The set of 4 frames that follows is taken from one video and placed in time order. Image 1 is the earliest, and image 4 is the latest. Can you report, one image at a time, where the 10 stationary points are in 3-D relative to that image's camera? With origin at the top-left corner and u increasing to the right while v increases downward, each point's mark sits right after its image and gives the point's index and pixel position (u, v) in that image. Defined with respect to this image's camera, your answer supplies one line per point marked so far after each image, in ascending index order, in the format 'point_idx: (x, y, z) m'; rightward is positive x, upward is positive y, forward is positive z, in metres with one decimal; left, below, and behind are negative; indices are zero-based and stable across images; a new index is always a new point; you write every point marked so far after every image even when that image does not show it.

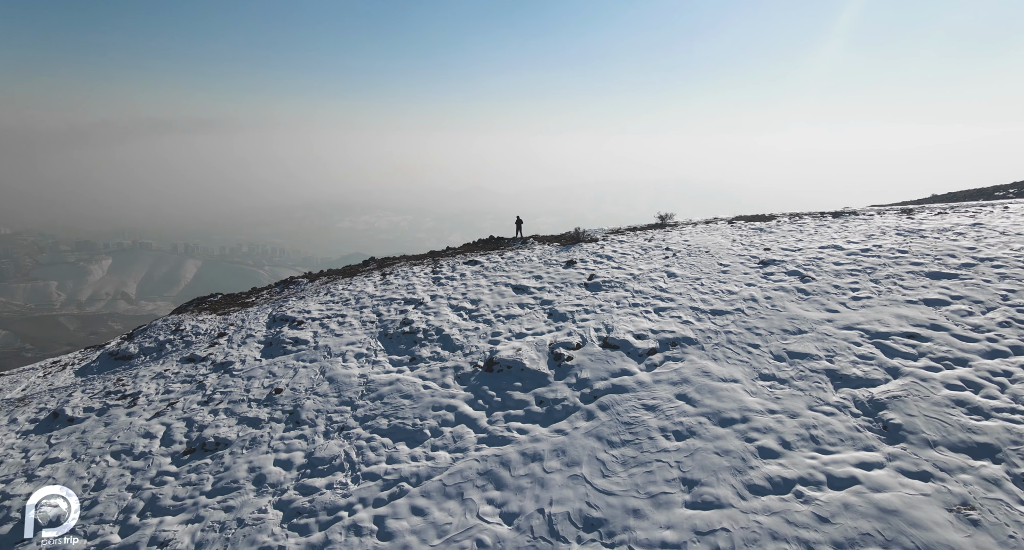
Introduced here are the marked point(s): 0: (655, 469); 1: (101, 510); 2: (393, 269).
0: (+1.9, -2.5, +7.2) m
1: (-5.7, -3.2, +7.7) m
2: (-3.1, +0.1, +14.6) m
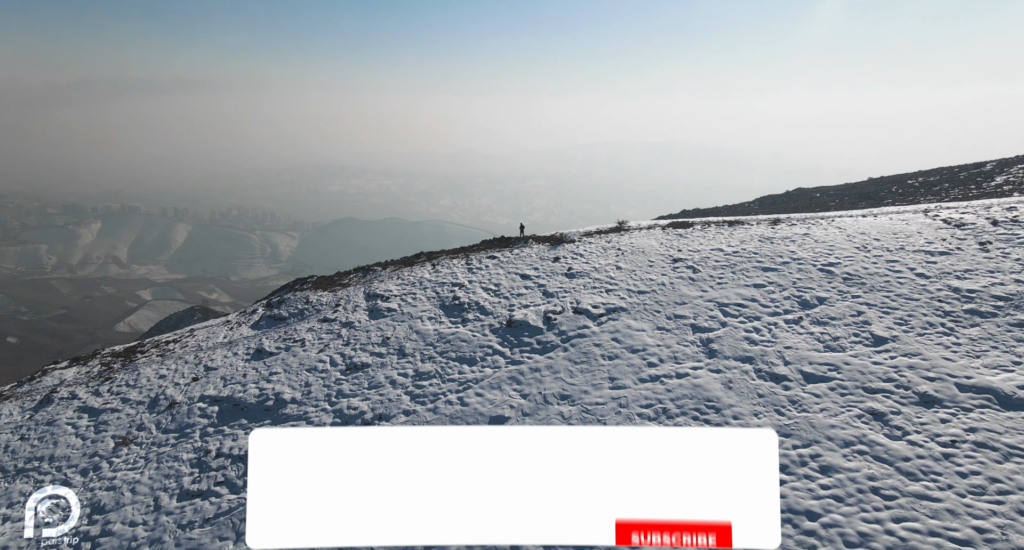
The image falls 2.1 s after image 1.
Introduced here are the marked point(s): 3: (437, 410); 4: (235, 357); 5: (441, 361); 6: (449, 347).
0: (+2.2, -2.5, +14.6) m
1: (-5.3, -3.2, +15.1) m
2: (-2.9, +0.6, +21.7) m
3: (-1.9, -3.4, +14.2) m
4: (-8.4, -2.5, +17.0) m
5: (-2.0, -2.5, +16.0) m
6: (-1.9, -2.2, +16.5) m
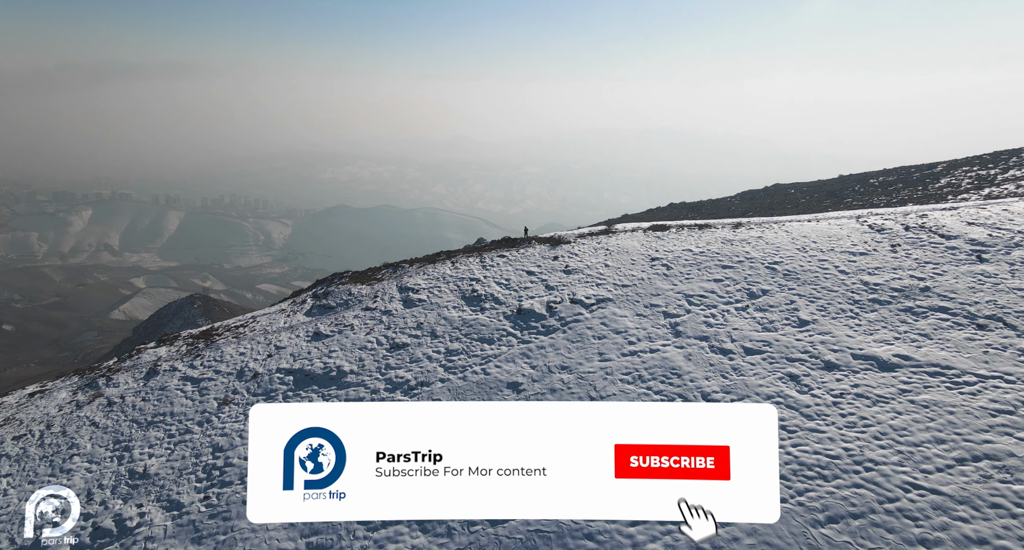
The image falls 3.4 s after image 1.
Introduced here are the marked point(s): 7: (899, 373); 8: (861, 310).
0: (+2.6, -2.5, +18.9) m
1: (-4.9, -3.2, +19.3) m
2: (-2.6, +0.8, +25.8) m
3: (-1.5, -3.4, +18.4) m
4: (-8.1, -2.4, +21.1) m
5: (-1.7, -2.4, +20.2) m
6: (-1.5, -2.1, +20.7) m
7: (+10.5, -2.6, +15.1) m
8: (+11.1, -1.1, +17.9) m
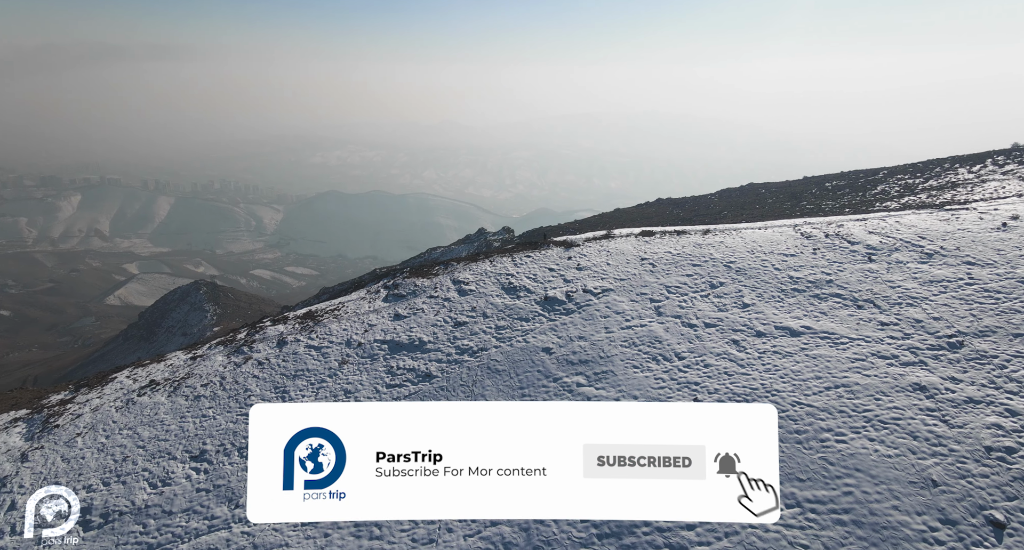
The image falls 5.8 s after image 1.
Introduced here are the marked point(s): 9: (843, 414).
0: (+4.1, -2.3, +26.8) m
1: (-3.5, -3.1, +27.0) m
2: (-1.3, +1.1, +33.5) m
3: (0.0, -3.3, +26.3) m
4: (-6.6, -2.3, +28.8) m
5: (-0.2, -2.2, +28.0) m
6: (-0.1, -1.9, +28.5) m
7: (+12.0, -2.6, +23.2) m
8: (+12.6, -1.0, +25.9) m
9: (+11.5, -4.8, +19.4) m
